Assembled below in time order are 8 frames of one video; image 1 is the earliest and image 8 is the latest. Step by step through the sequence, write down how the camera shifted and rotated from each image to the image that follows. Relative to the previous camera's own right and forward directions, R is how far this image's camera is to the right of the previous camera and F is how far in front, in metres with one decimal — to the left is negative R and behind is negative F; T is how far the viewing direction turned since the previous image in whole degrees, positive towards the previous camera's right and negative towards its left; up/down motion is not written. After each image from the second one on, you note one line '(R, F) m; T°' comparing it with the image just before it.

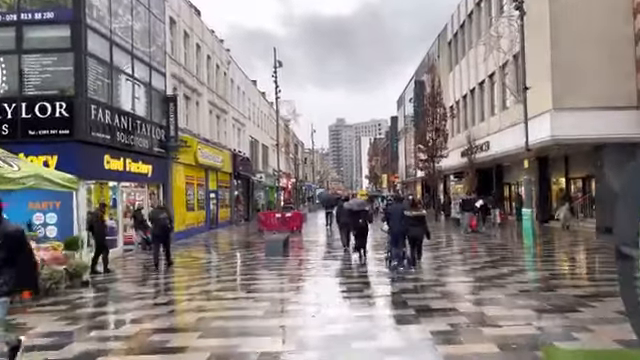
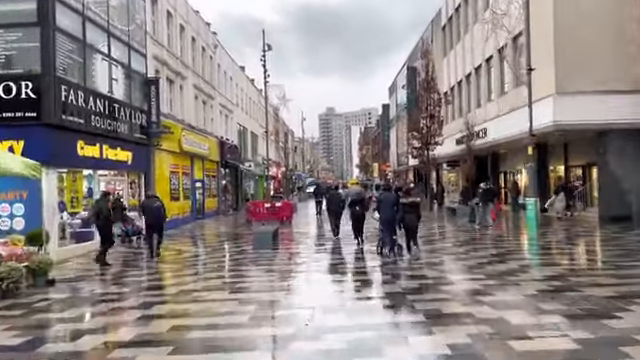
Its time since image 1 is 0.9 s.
(-0.1, +1.3) m; +1°
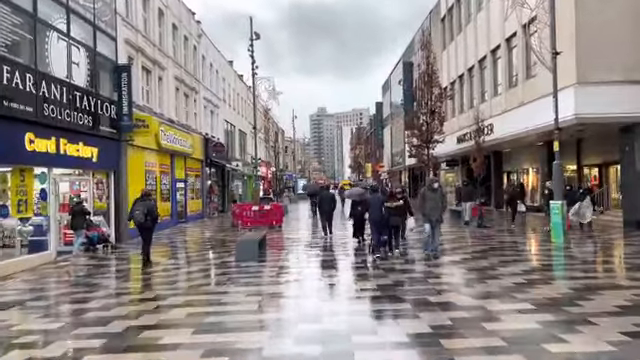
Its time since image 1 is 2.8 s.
(-0.1, +2.7) m; +1°
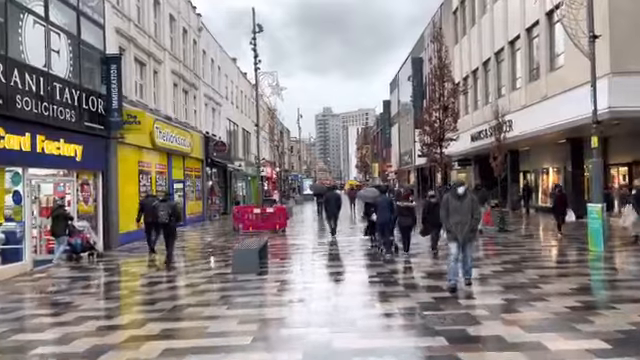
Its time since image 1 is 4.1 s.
(-0.1, +1.9) m; -1°
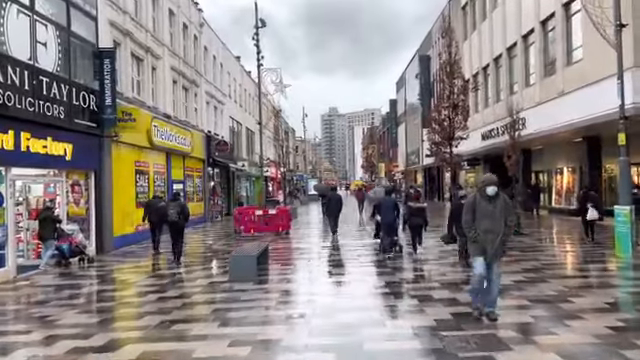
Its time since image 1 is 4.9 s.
(0.0, +1.1) m; -1°
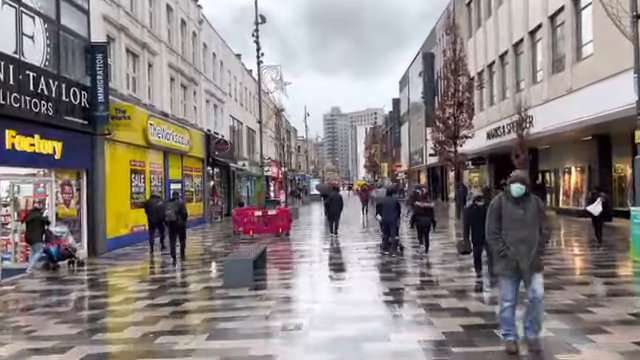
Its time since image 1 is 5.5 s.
(+0.1, +0.7) m; 0°
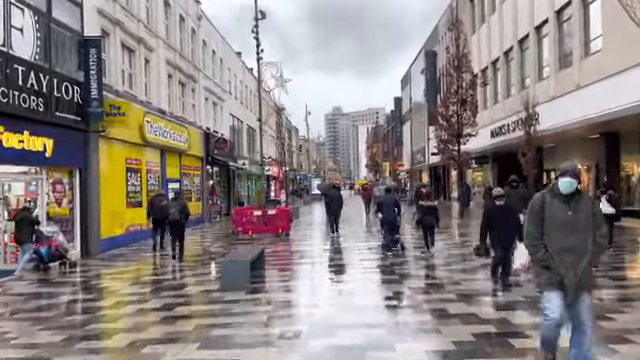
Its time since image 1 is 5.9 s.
(0.0, +0.6) m; 0°
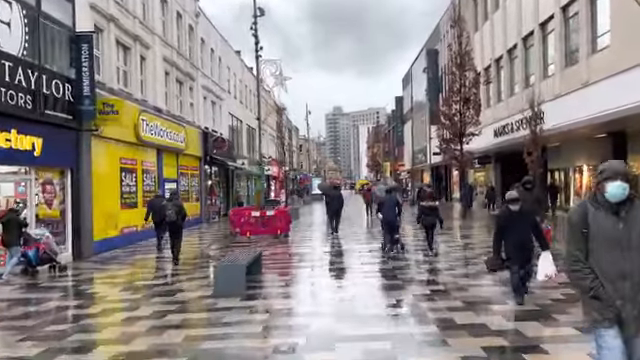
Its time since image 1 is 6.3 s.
(0.0, +0.6) m; 0°
